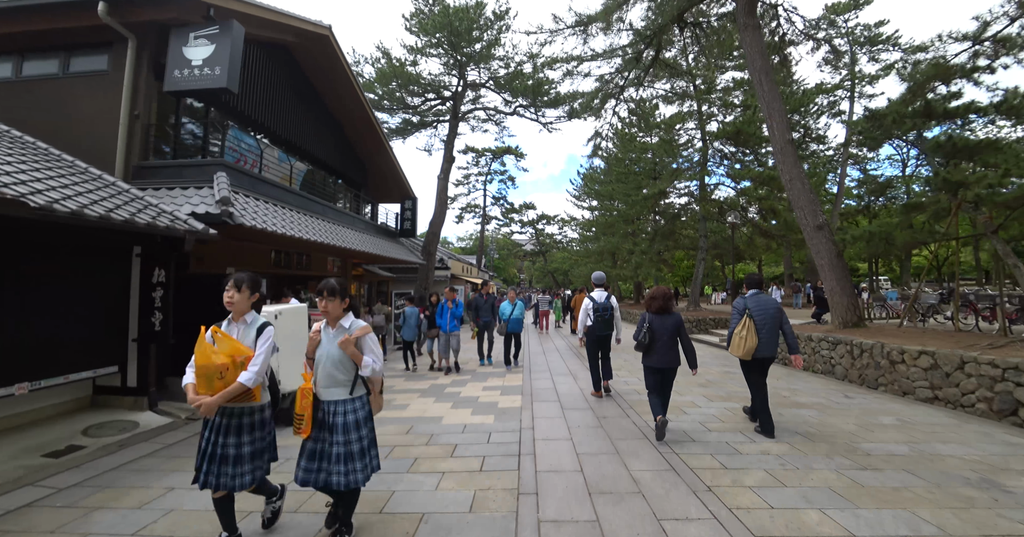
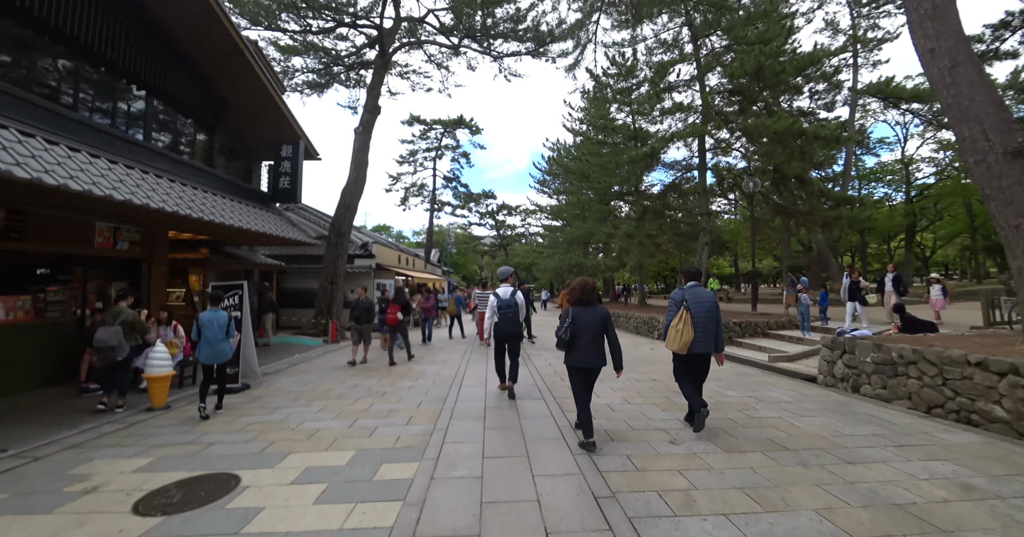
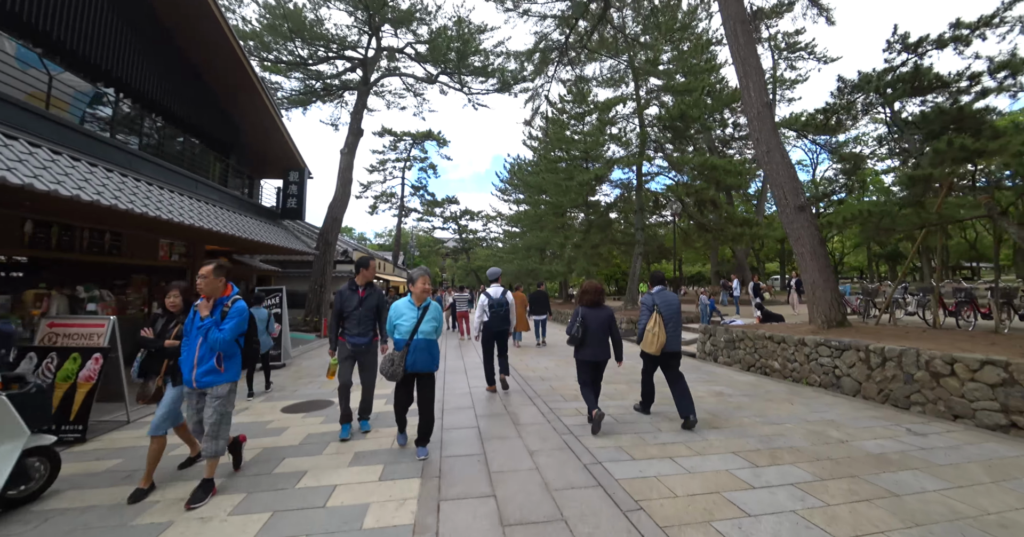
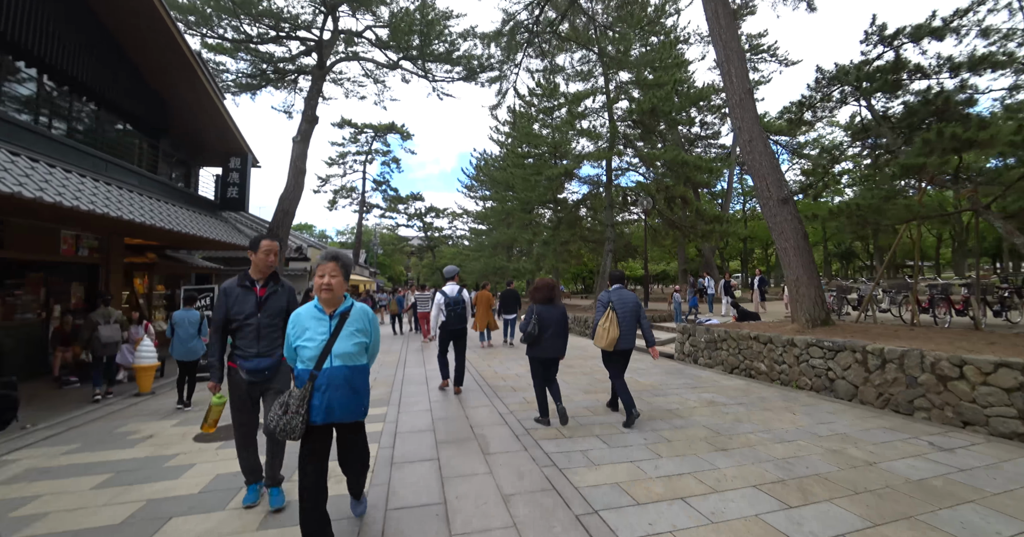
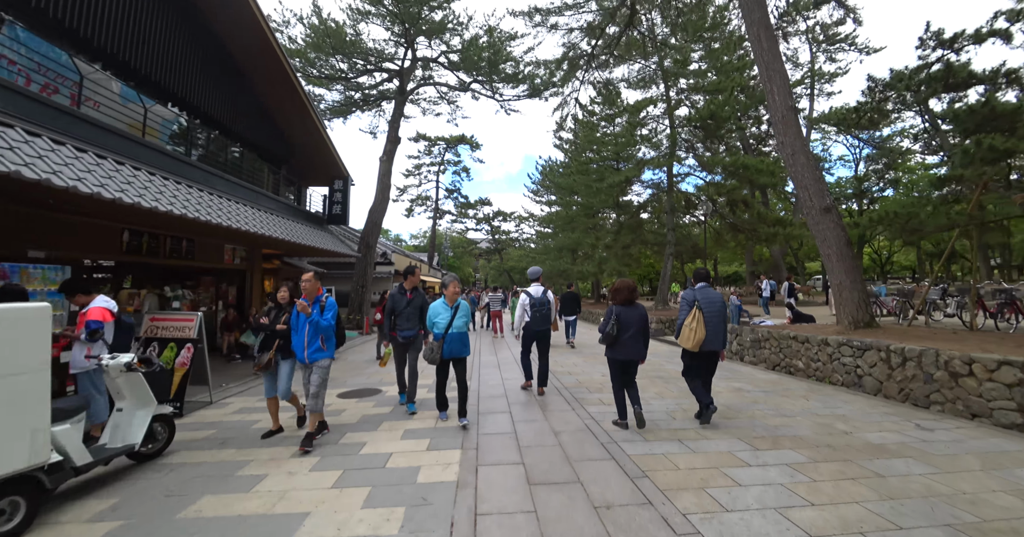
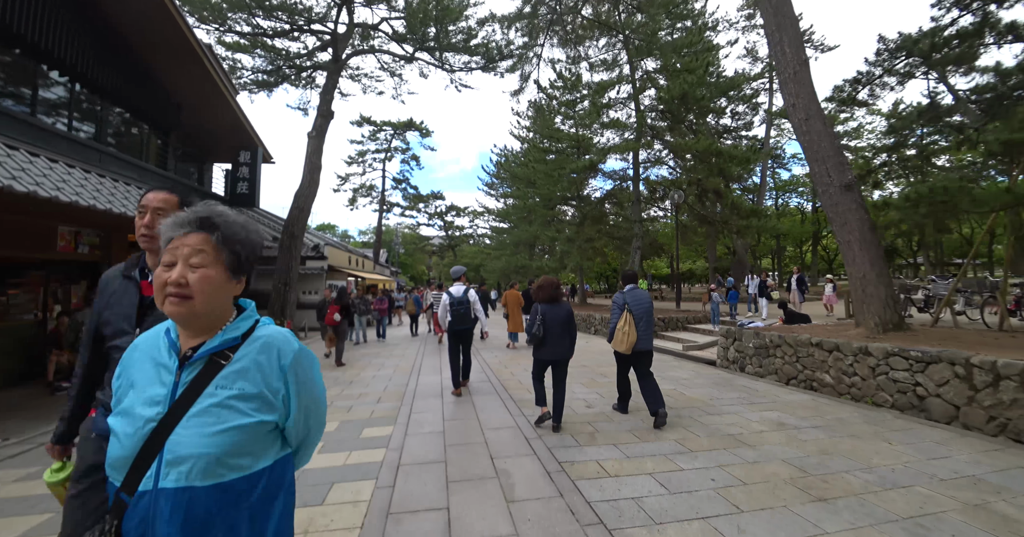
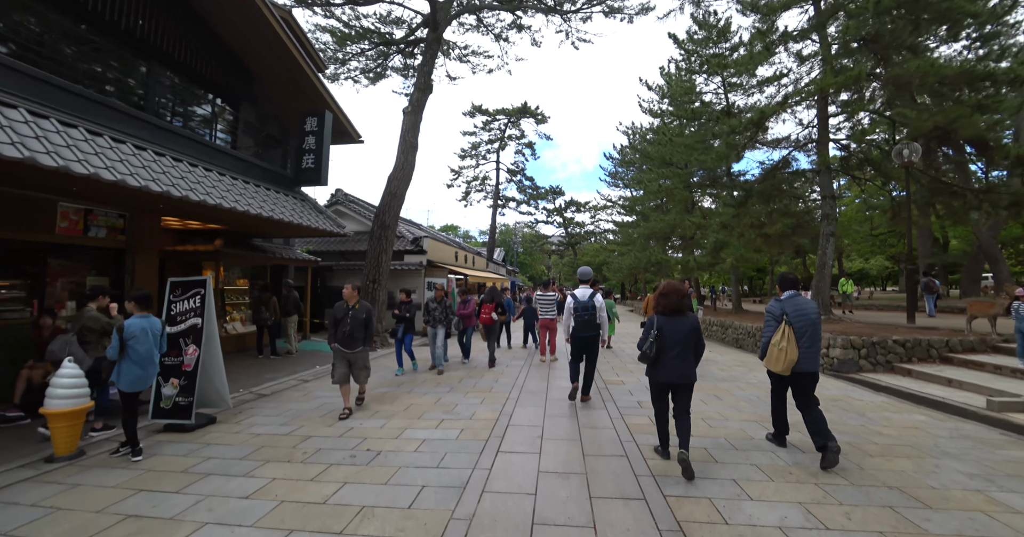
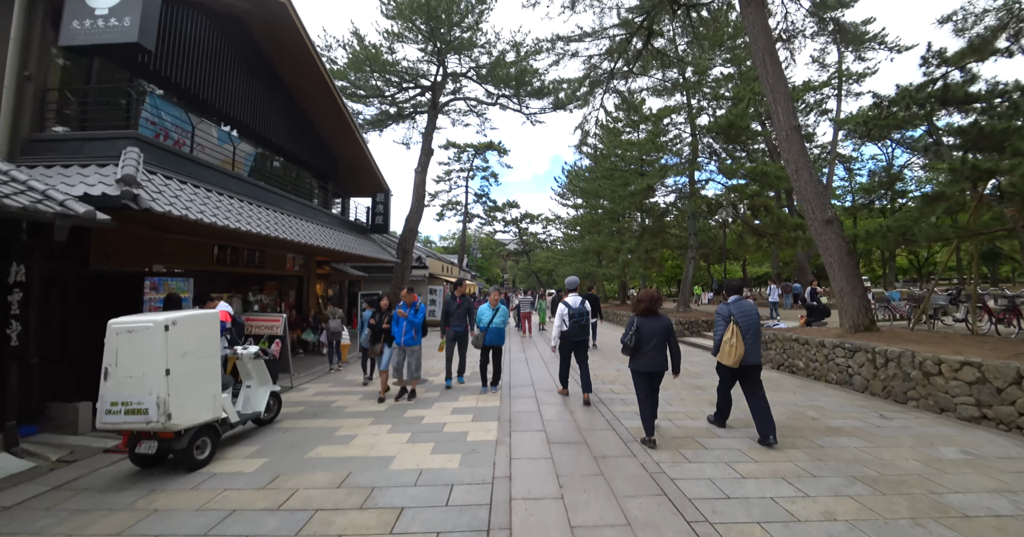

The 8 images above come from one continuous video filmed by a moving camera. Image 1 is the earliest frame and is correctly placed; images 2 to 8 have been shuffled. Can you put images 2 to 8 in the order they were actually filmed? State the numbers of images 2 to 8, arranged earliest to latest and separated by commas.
8, 5, 3, 4, 6, 2, 7
